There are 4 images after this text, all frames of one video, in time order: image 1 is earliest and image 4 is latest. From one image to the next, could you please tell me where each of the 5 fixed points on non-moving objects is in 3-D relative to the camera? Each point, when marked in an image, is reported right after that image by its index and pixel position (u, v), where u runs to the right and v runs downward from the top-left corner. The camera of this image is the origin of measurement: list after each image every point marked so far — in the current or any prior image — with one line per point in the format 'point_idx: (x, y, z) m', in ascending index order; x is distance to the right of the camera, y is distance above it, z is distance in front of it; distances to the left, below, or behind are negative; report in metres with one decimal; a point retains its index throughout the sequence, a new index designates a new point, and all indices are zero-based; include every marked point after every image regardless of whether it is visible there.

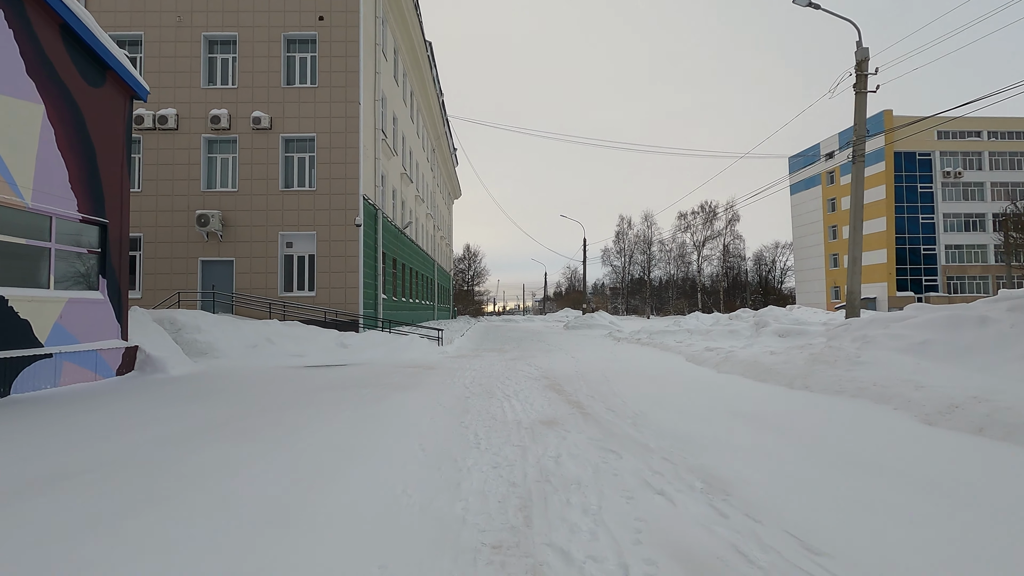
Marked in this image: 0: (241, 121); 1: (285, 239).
0: (-8.3, +5.1, +16.3) m
1: (-6.9, +1.5, +16.4) m
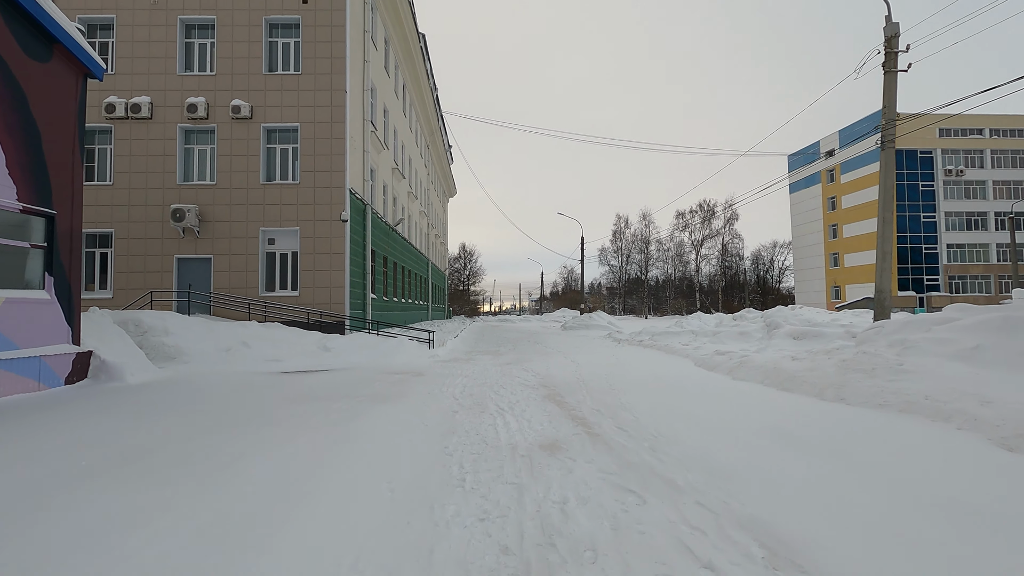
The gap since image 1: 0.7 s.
0: (-8.4, +5.1, +15.4) m
1: (-7.1, +1.5, +15.4) m
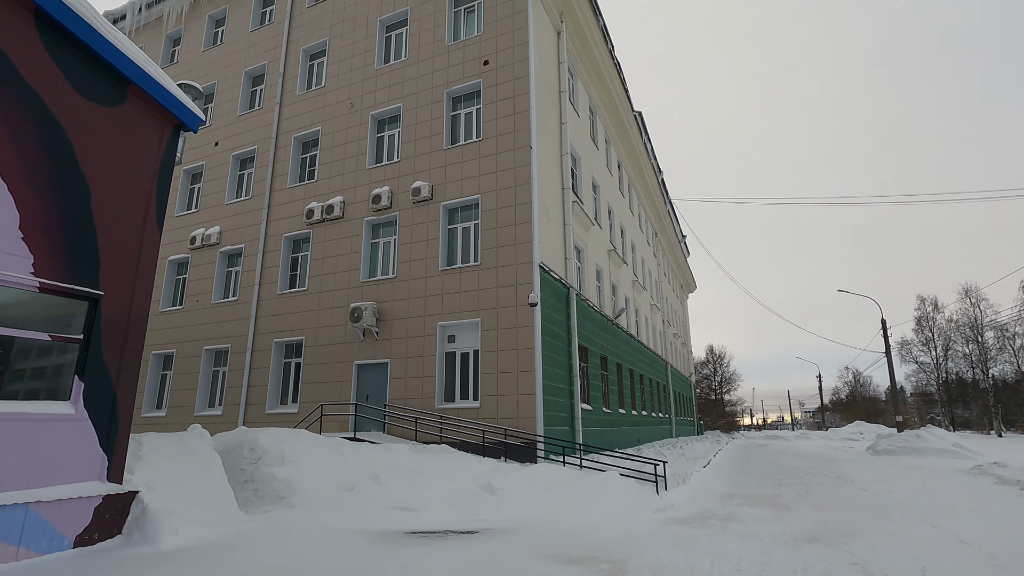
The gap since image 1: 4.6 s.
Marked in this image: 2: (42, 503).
0: (-2.8, +2.4, +13.8) m
1: (-1.5, -1.0, +12.5) m
2: (-4.5, -2.0, +5.1) m
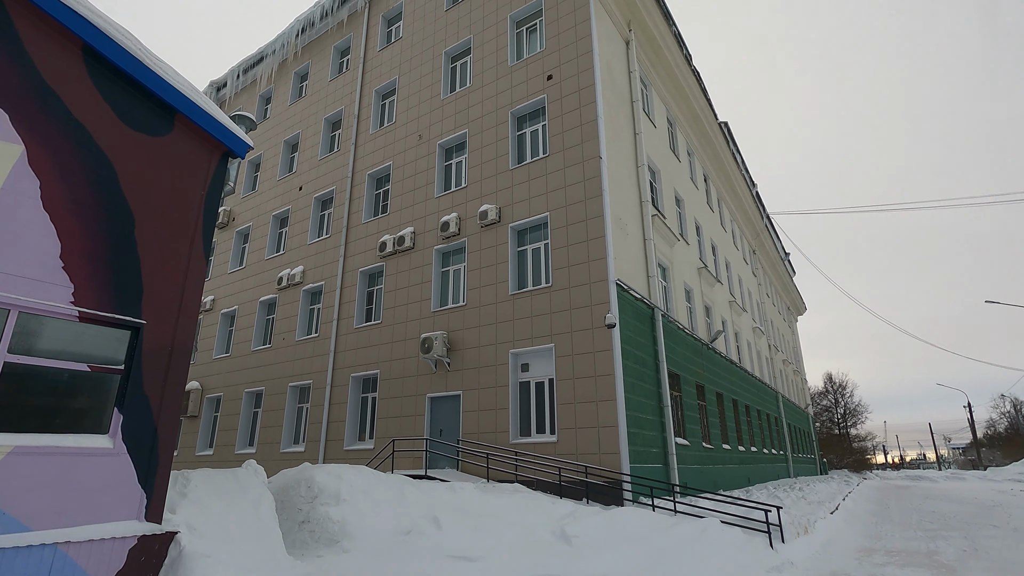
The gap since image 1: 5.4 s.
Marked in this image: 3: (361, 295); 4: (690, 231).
0: (-1.0, +1.6, +13.4) m
1: (+0.2, -1.6, +11.7) m
2: (-4.0, -2.3, +4.8) m
3: (-4.3, -0.2, +15.1) m
4: (+6.1, +2.0, +18.3) m
